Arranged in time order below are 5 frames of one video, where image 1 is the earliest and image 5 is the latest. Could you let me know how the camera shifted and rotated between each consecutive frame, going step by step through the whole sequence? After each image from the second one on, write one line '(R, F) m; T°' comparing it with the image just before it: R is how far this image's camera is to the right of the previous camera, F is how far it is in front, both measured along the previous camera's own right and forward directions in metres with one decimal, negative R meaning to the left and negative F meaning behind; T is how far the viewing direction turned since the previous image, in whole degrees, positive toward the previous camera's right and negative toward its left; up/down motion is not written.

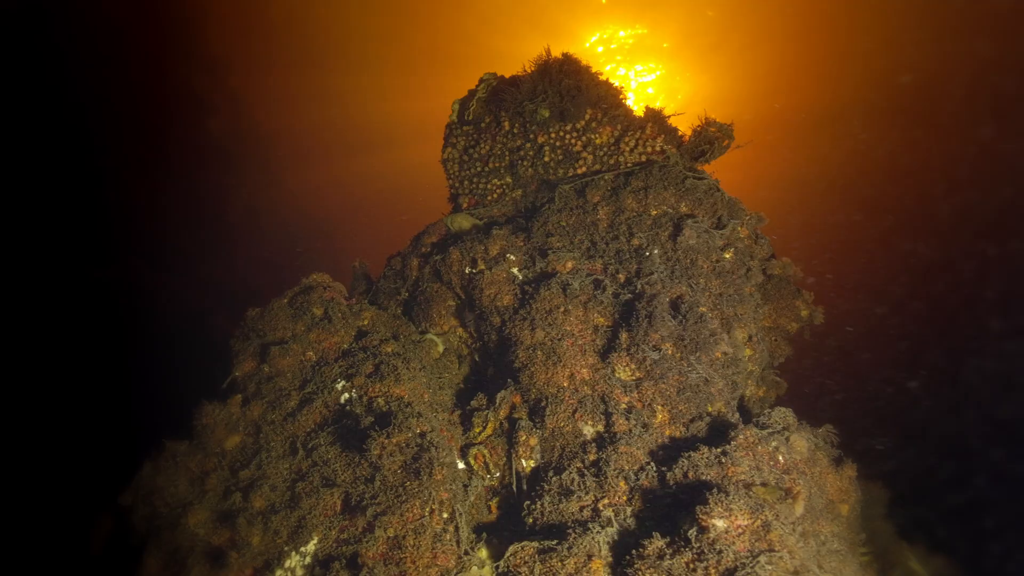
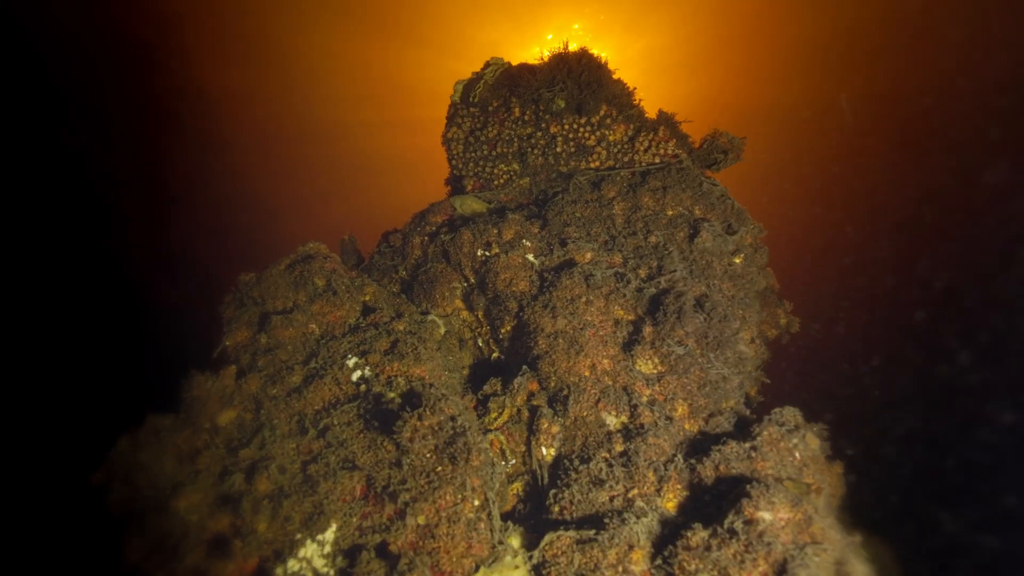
(-1.0, +0.3) m; +6°
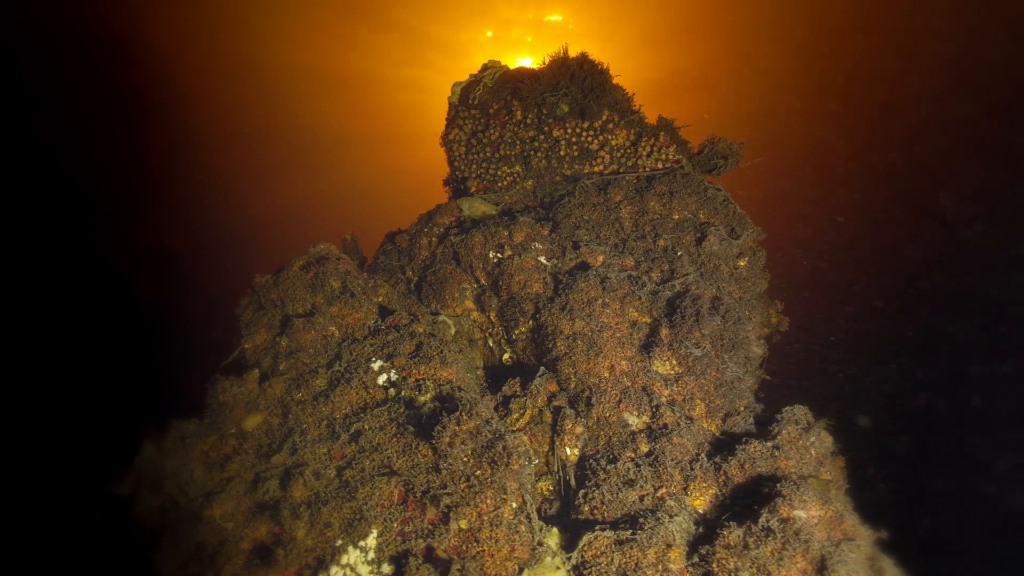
(-0.6, 0.0) m; +3°
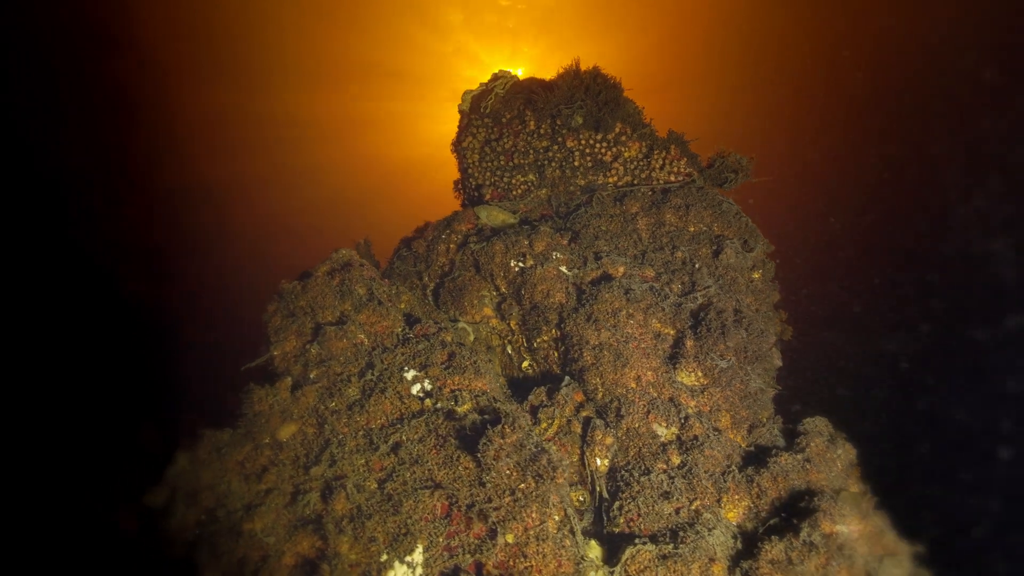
(-0.6, 0.0) m; +2°
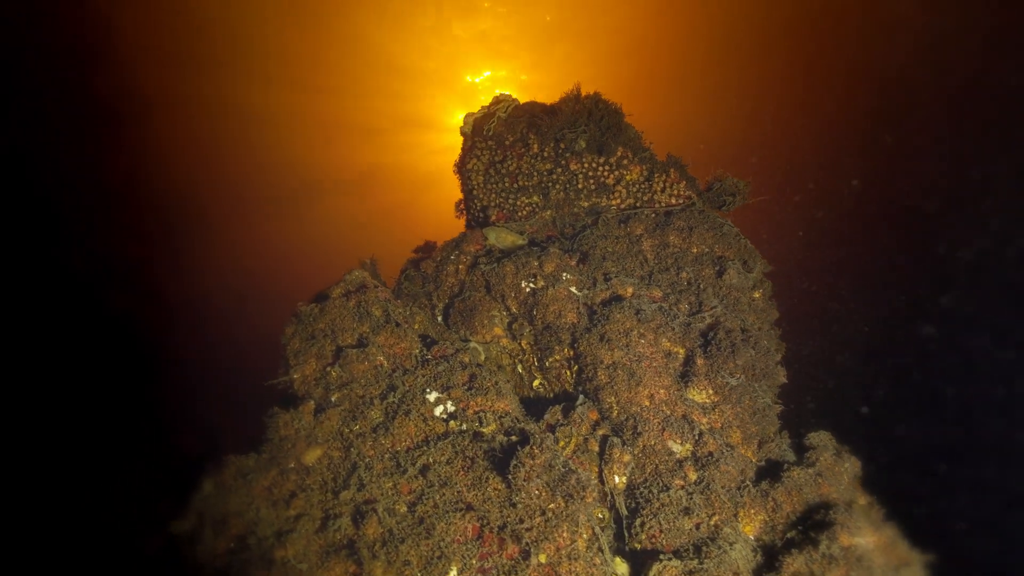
(-0.4, -0.1) m; +2°
